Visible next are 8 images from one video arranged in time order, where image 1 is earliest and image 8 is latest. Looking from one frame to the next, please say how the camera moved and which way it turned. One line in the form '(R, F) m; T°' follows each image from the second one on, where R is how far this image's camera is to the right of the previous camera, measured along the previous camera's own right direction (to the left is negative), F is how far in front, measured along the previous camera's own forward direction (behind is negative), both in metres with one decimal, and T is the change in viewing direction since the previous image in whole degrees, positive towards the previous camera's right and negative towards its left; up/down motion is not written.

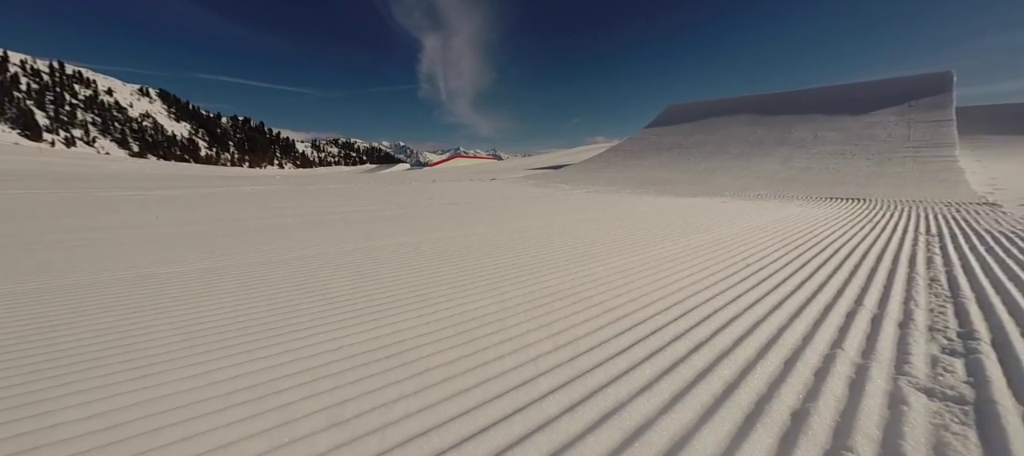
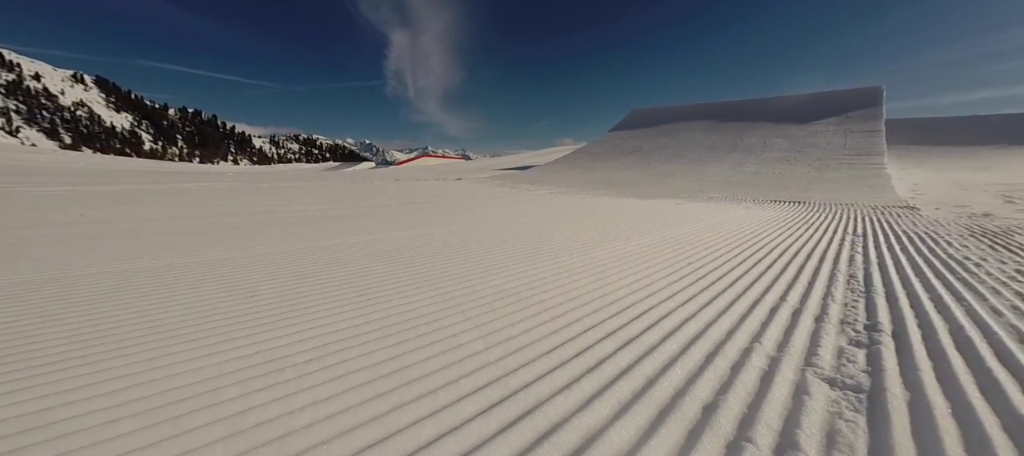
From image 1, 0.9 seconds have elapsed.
(+0.3, 0.0) m; +4°
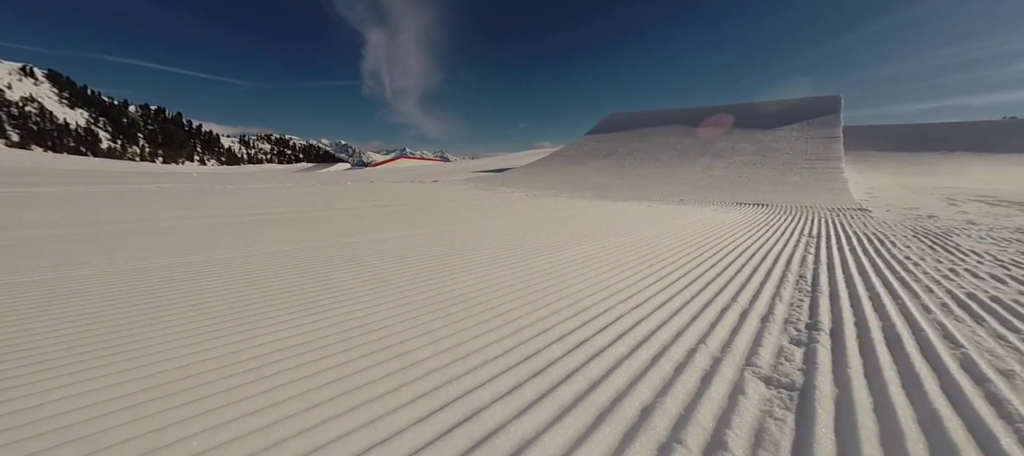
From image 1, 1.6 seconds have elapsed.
(+0.3, 0.0) m; +3°
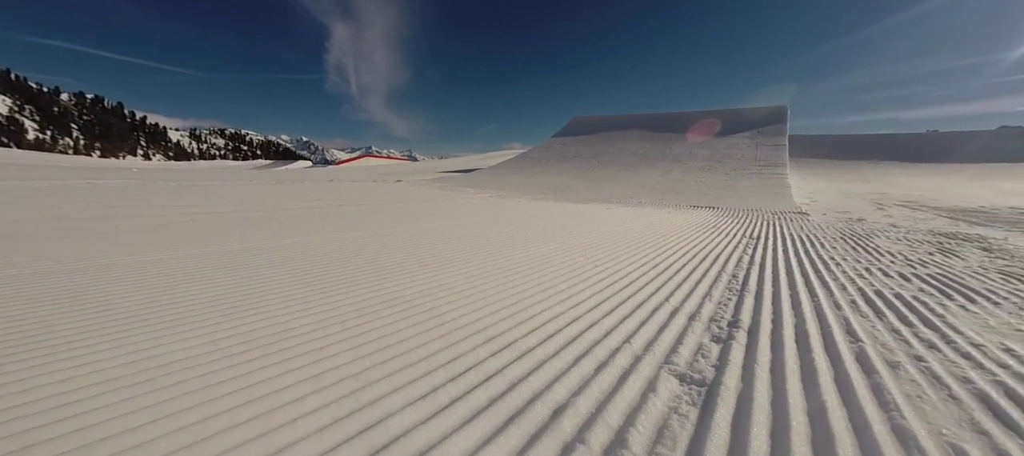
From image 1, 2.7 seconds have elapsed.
(+0.4, 0.0) m; +4°
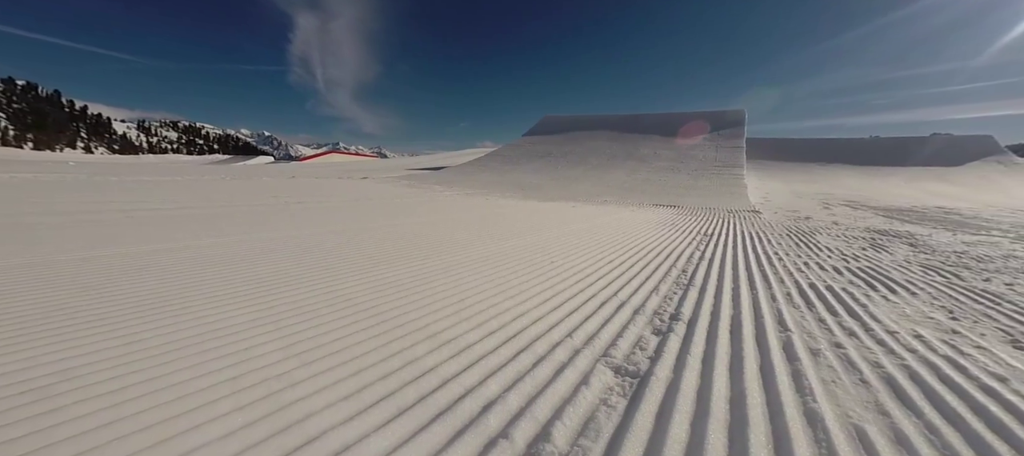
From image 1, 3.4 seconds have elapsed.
(+0.3, 0.0) m; +4°
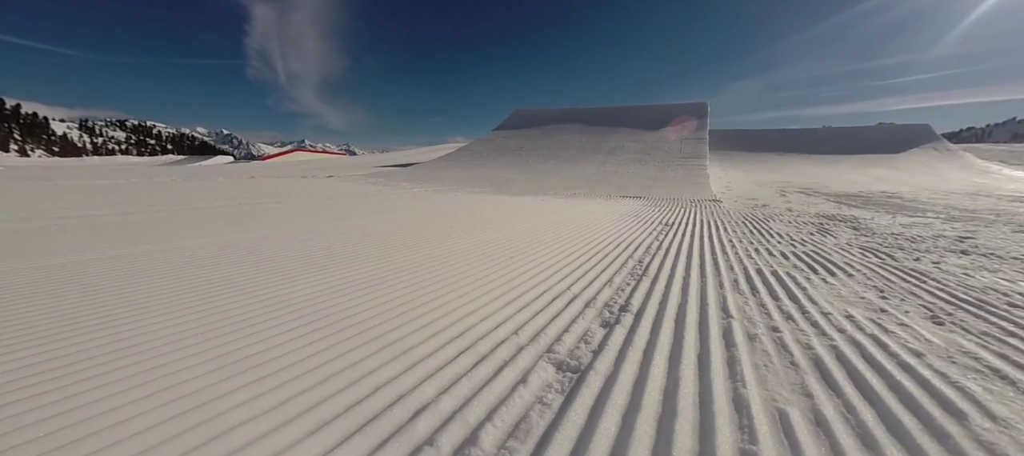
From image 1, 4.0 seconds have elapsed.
(+0.3, 0.0) m; +3°
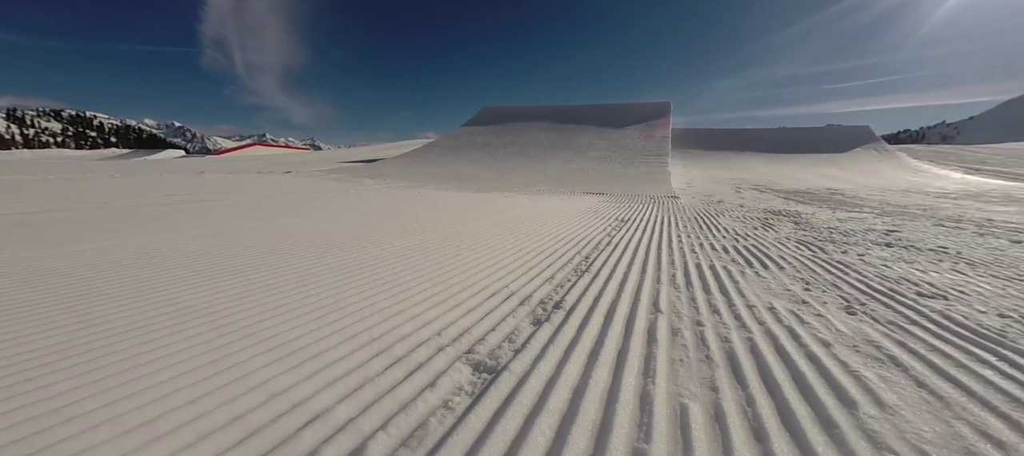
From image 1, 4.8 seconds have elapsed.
(+0.4, +0.1) m; +3°
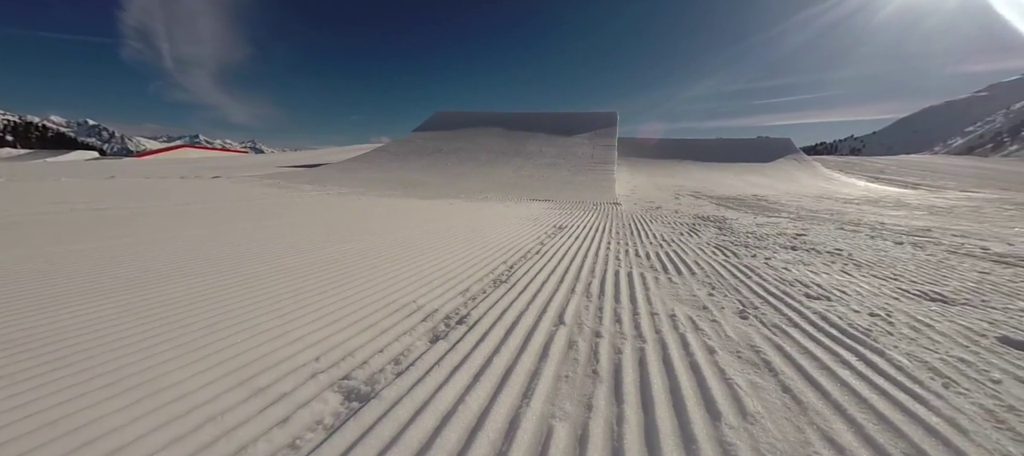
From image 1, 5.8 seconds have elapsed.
(+0.5, +0.1) m; +5°
